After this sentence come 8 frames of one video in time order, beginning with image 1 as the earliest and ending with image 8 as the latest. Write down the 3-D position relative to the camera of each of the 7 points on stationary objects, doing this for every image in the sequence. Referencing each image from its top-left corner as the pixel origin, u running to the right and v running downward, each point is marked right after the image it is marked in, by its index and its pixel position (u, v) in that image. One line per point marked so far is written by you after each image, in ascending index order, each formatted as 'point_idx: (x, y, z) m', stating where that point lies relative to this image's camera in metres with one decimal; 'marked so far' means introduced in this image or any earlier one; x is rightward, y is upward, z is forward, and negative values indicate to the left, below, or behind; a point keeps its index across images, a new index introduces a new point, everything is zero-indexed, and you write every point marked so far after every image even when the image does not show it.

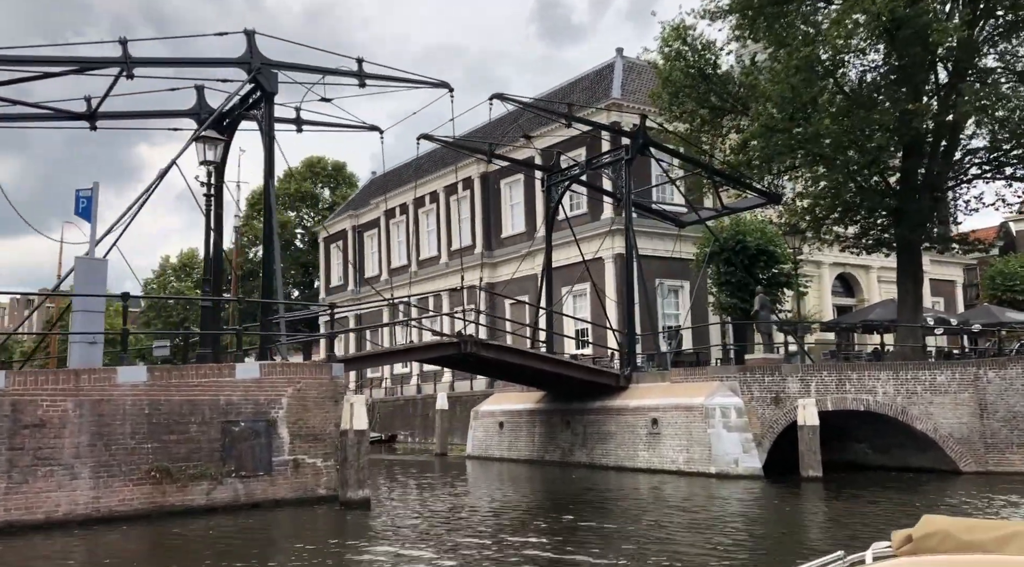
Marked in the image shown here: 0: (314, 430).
0: (-2.5, -1.9, +12.7) m
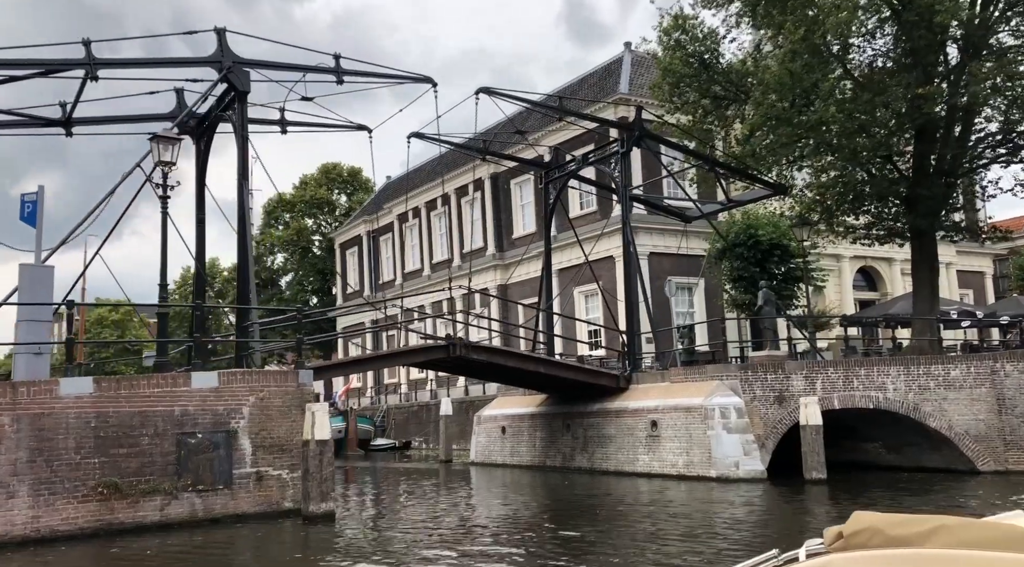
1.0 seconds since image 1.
0: (-2.9, -2.0, +12.1) m
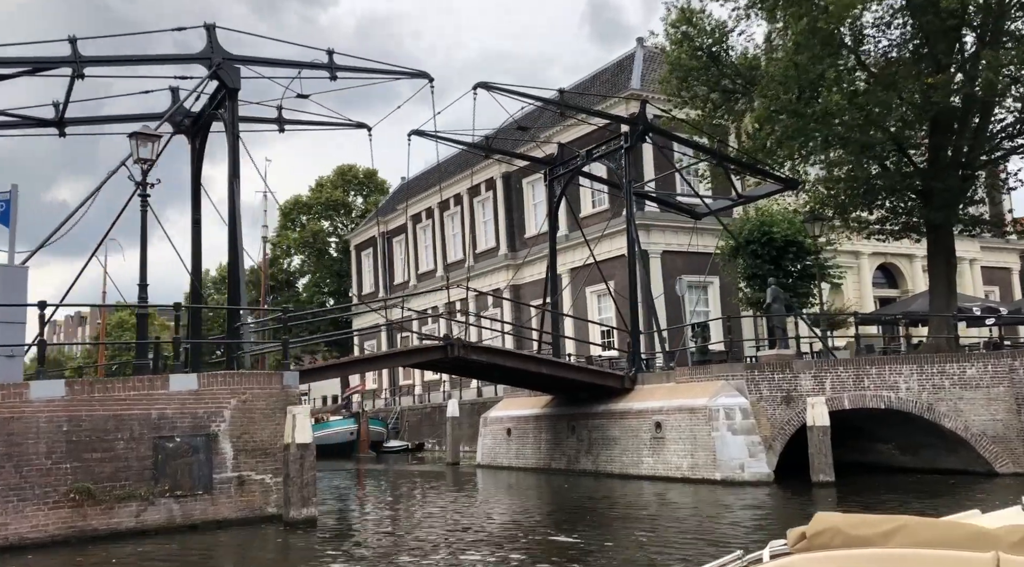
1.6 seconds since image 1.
0: (-3.0, -1.9, +11.8) m
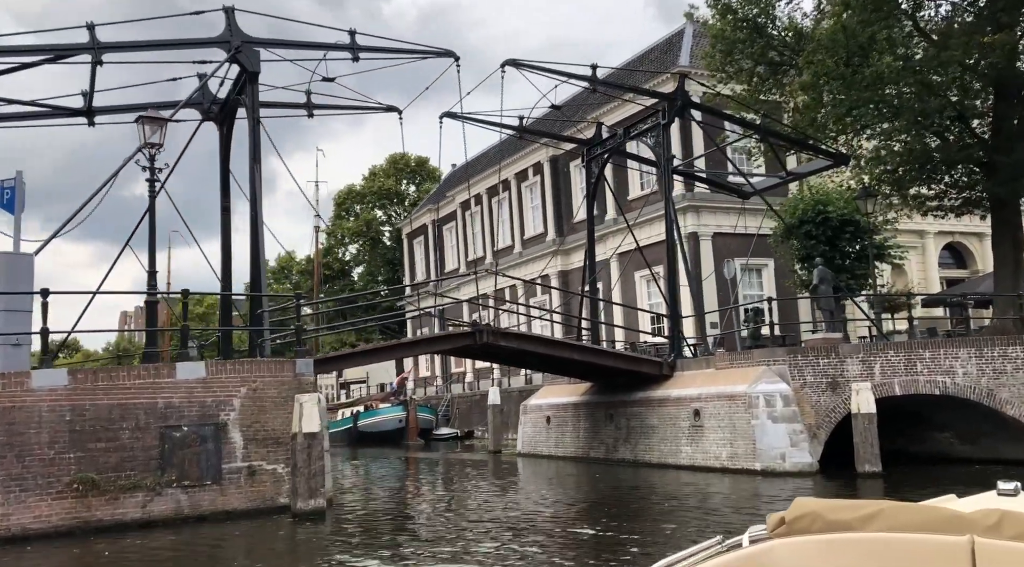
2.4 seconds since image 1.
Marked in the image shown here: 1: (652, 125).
0: (-2.8, -1.8, +11.5) m
1: (+2.8, +3.2, +19.5) m
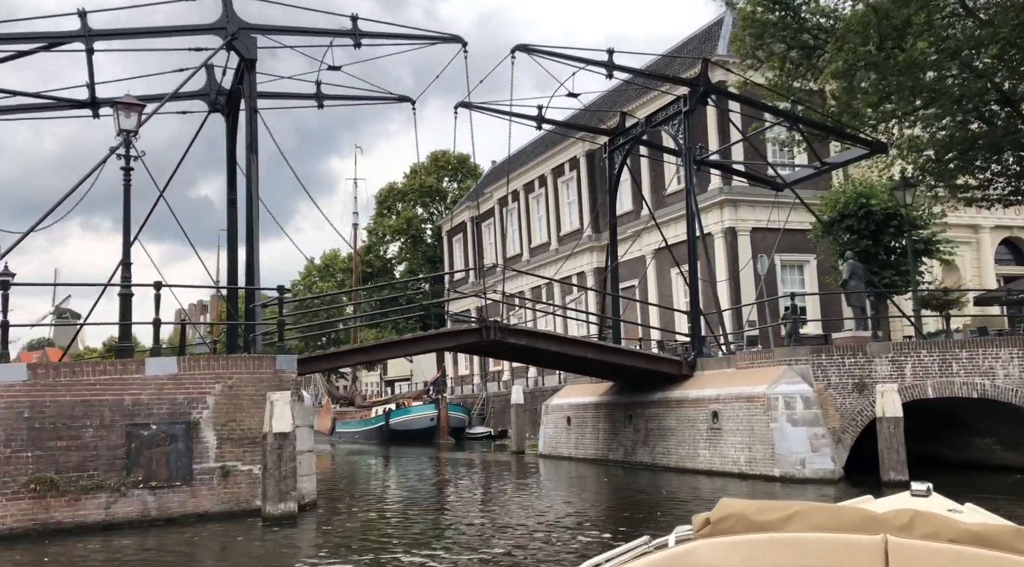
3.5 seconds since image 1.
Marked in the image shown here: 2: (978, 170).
0: (-3.0, -1.7, +11.0) m
1: (+3.1, +3.2, +18.6) m
2: (+9.1, +2.2, +19.2) m
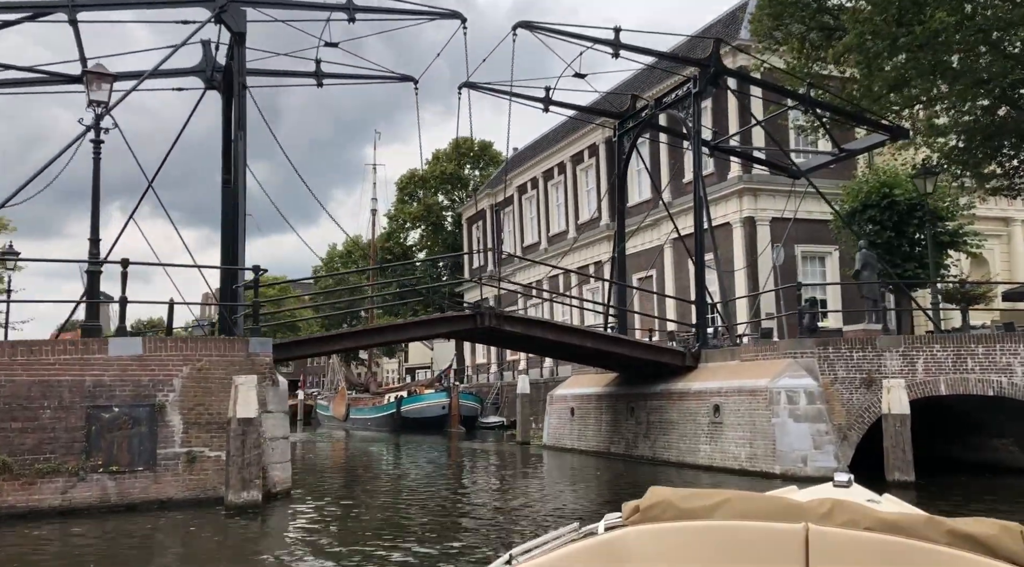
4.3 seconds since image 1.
0: (-3.2, -1.5, +10.6) m
1: (+3.2, +3.5, +18.0) m
2: (+9.2, +2.4, +18.3) m
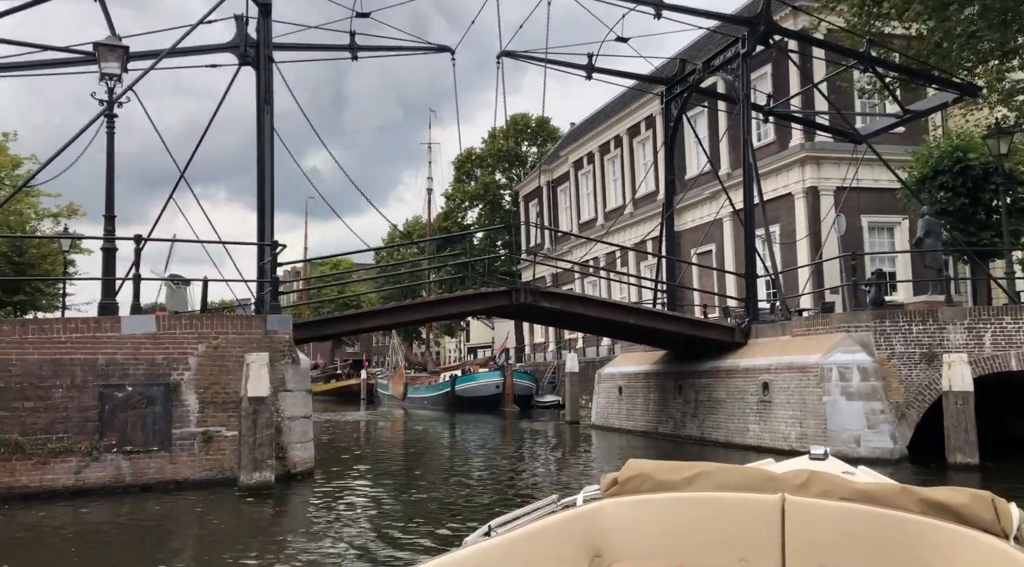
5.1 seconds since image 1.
0: (-2.9, -1.2, +10.3) m
1: (+3.9, +3.9, +17.1) m
2: (+9.9, +2.9, +17.1) m
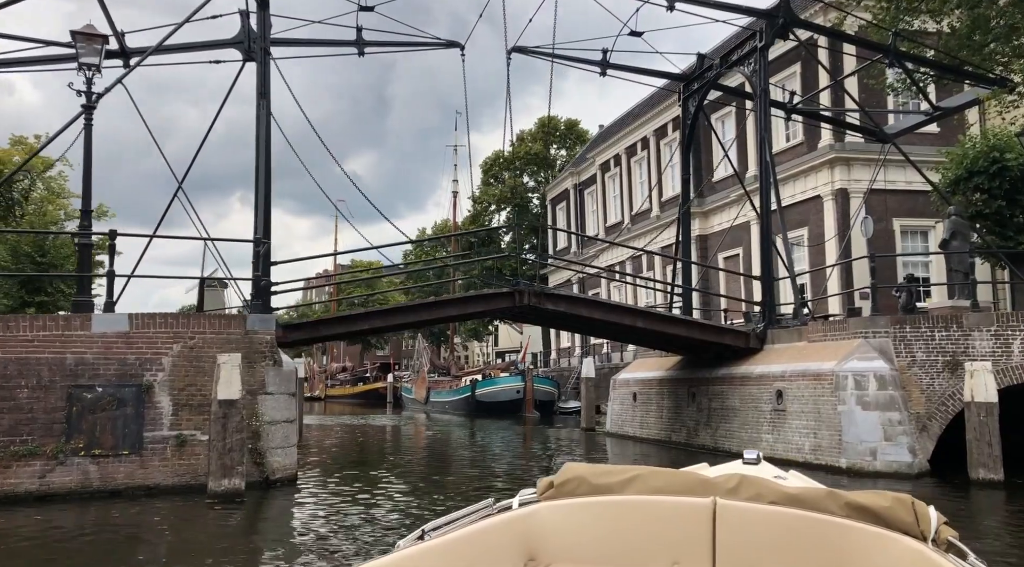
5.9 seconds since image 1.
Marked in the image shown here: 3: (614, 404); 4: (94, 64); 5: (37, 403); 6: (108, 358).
0: (-3.0, -1.2, +9.8) m
1: (+4.0, +3.9, +16.4) m
2: (+10.1, +2.8, +16.1) m
3: (+2.1, -2.5, +19.9) m
4: (-4.5, +2.4, +10.6) m
5: (-4.5, -1.1, +9.3) m
6: (-3.9, -0.7, +9.5) m
